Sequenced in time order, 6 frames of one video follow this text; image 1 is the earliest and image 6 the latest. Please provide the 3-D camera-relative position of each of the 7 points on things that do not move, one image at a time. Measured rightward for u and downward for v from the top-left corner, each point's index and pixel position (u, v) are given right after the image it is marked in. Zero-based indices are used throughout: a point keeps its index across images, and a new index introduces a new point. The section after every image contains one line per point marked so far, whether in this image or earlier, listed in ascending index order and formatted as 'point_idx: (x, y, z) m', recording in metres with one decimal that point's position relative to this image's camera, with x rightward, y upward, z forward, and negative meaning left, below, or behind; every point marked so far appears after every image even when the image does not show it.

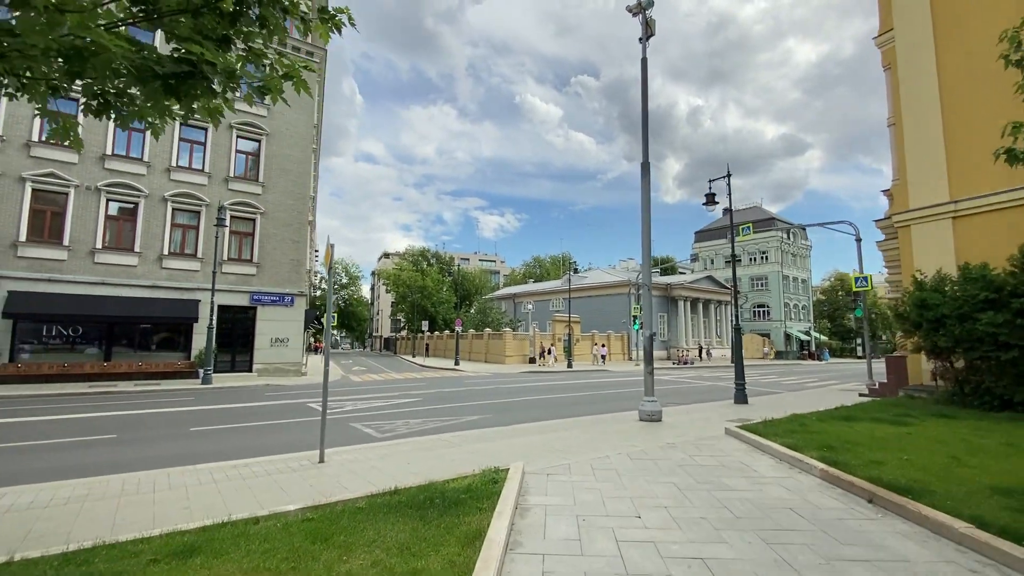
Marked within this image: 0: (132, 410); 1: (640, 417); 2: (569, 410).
0: (-11.8, -3.8, +14.8) m
1: (+2.9, -3.0, +11.0) m
2: (+1.6, -3.4, +13.3) m
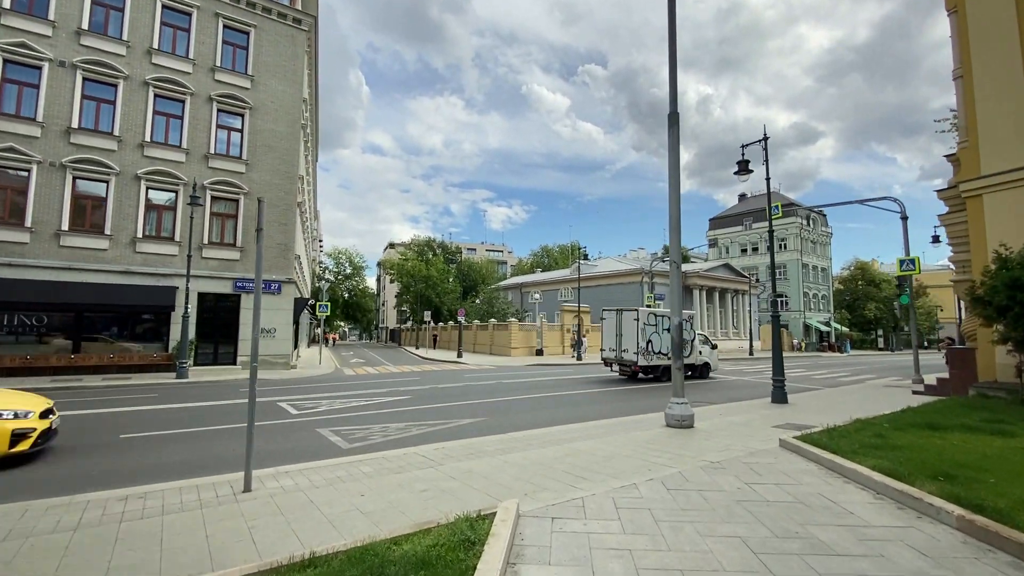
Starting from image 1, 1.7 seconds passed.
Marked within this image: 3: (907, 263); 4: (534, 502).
0: (-11.8, -3.3, +13.1) m
1: (+2.9, -2.6, +9.0) m
2: (+1.6, -2.9, +11.4) m
3: (+14.9, +0.9, +17.9) m
4: (+0.2, -2.1, +4.7) m
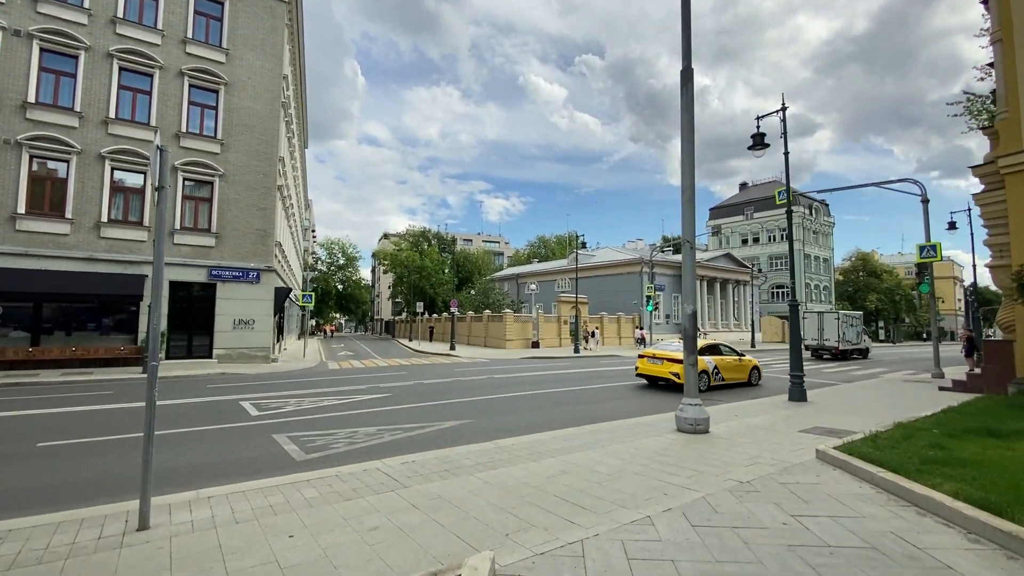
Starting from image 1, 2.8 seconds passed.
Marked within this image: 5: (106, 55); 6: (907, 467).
0: (-12.0, -3.0, +11.8) m
1: (+2.7, -2.3, +7.8) m
2: (+1.4, -2.6, +10.2) m
3: (+14.6, +1.3, +16.7) m
4: (0.0, -1.9, +3.5) m
5: (-16.0, +9.2, +18.8) m
6: (+4.3, -2.0, +5.2) m
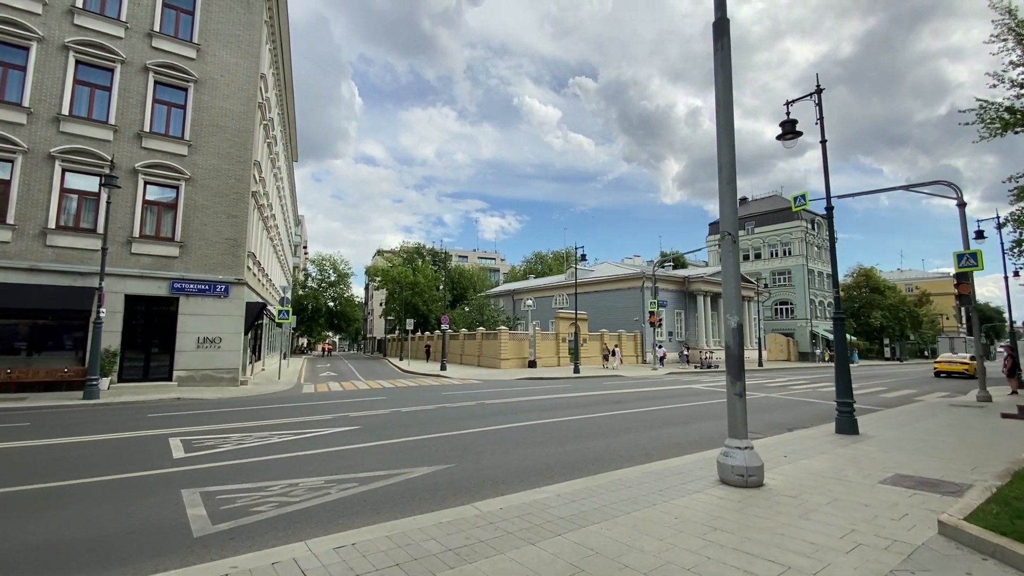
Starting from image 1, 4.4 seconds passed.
0: (-12.2, -3.2, +9.8) m
1: (+2.6, -2.4, +5.9) m
2: (+1.3, -2.8, +8.3) m
3: (+14.4, +0.9, +15.1) m
4: (0.0, -1.8, +1.6) m
5: (-16.3, +8.7, +17.2) m
6: (+4.2, -1.9, +3.4) m
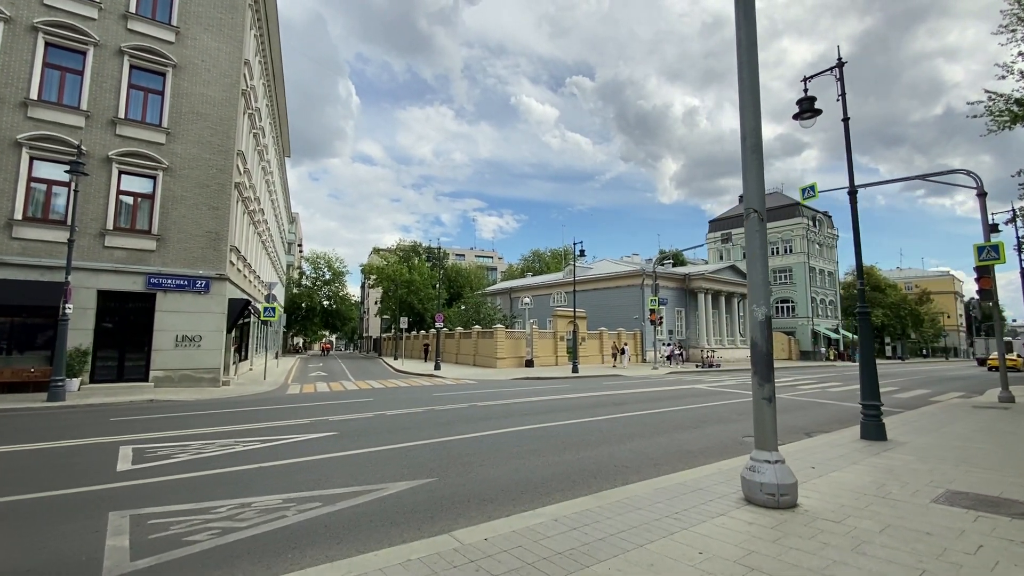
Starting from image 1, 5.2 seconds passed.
0: (-12.3, -3.0, +8.8) m
1: (+2.5, -2.2, +5.1) m
2: (+1.1, -2.6, +7.4) m
3: (+14.2, +1.1, +14.2) m
4: (-0.1, -1.7, +0.7) m
5: (-16.4, +8.9, +16.2) m
6: (+4.1, -1.8, +2.5) m
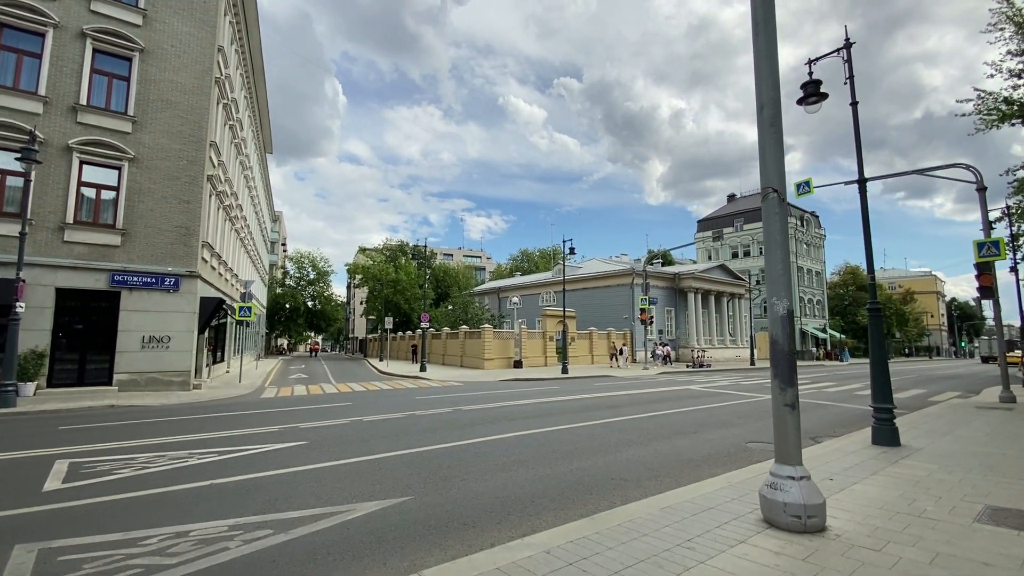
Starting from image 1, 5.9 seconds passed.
0: (-12.5, -3.0, +7.8) m
1: (+2.3, -2.1, +4.4) m
2: (+1.0, -2.5, +6.7) m
3: (+13.9, +1.2, +13.9) m
4: (-0.2, -1.6, 0.0) m
5: (-16.8, +8.9, +15.1) m
6: (+4.0, -1.7, +1.9) m
